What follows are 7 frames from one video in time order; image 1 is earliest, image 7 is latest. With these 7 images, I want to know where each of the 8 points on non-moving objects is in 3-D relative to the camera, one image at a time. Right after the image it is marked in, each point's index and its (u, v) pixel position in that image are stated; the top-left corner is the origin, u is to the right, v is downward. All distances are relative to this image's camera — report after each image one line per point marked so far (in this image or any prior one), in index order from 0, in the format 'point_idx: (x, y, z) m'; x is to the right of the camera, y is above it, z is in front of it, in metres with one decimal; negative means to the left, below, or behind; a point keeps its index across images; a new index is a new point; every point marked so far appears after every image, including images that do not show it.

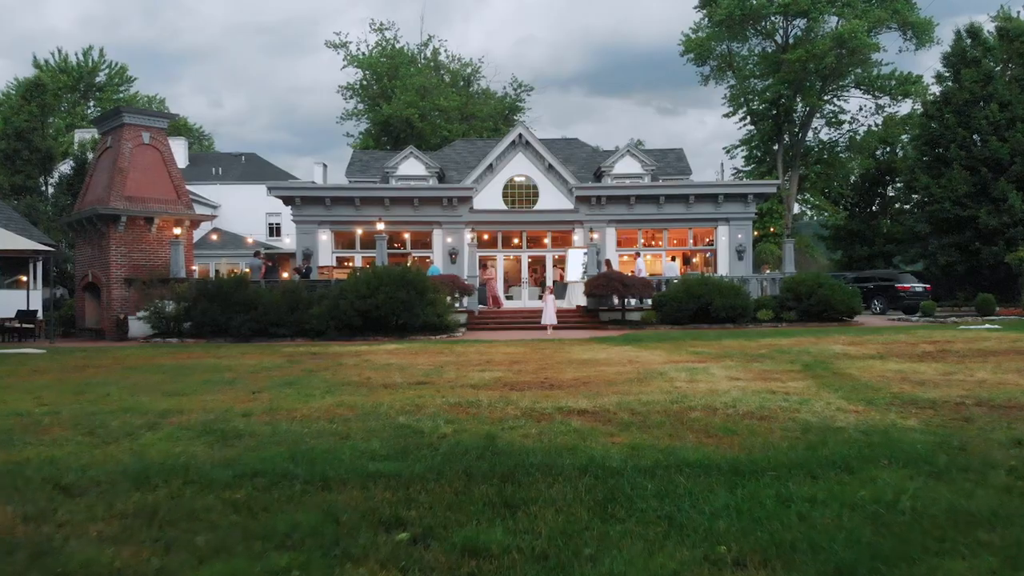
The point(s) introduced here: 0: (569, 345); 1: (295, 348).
0: (+1.0, -1.0, +14.1) m
1: (-4.0, -1.1, +14.4) m
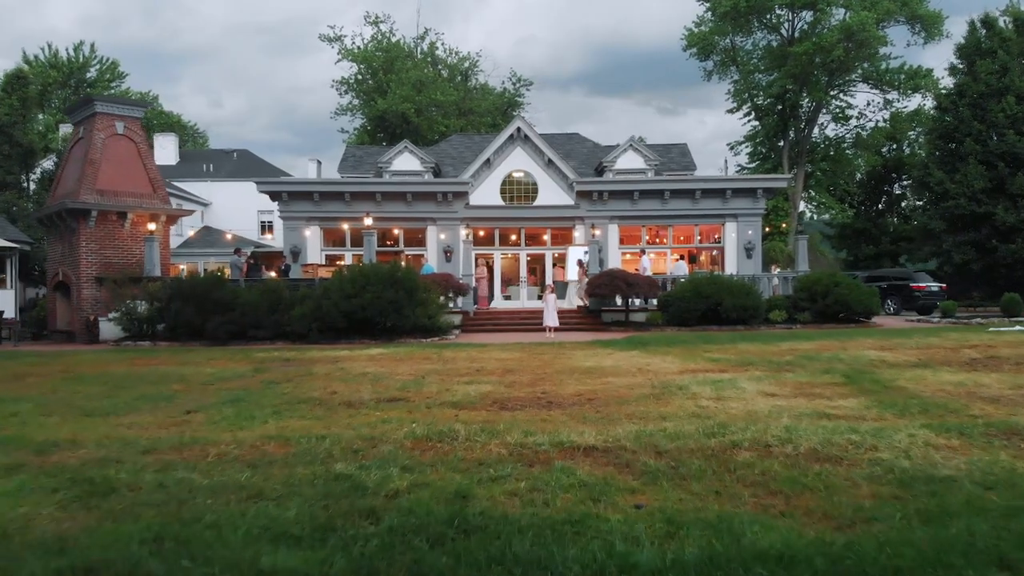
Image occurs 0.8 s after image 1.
0: (+1.0, -1.0, +12.8) m
1: (-4.1, -1.1, +13.1) m
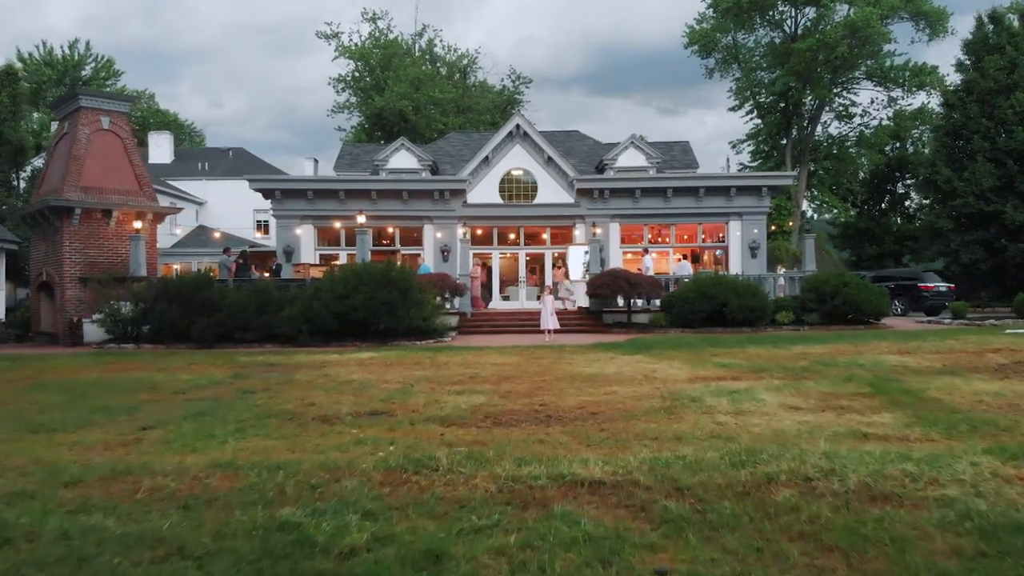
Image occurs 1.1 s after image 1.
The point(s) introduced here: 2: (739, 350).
0: (+0.9, -1.0, +12.2) m
1: (-4.1, -1.1, +12.5) m
2: (+3.7, -1.0, +12.8) m
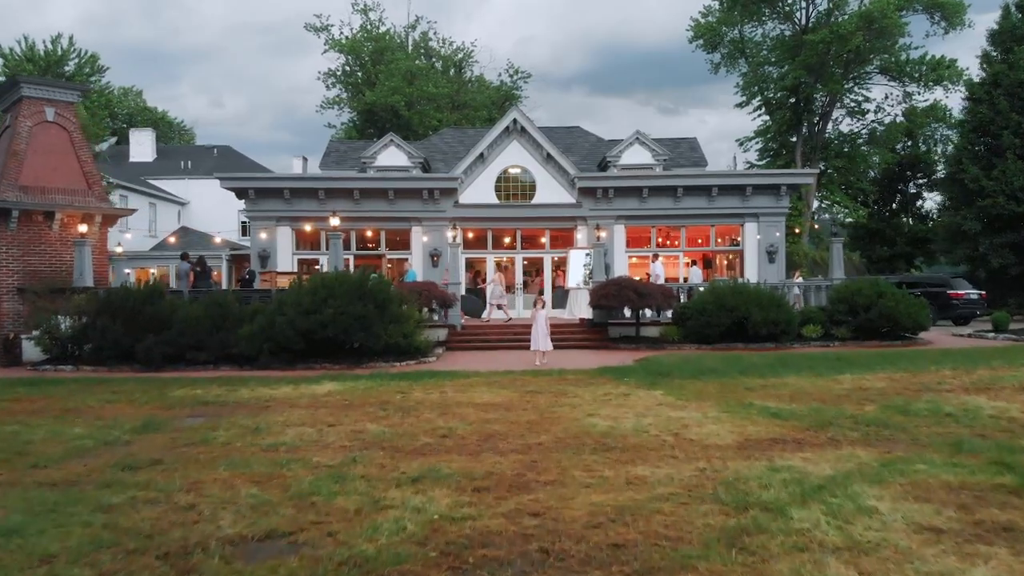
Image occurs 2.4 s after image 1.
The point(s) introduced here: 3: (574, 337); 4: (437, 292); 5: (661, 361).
0: (+0.8, -1.3, +10.0) m
1: (-4.2, -1.4, +10.3) m
2: (+3.6, -1.3, +10.6) m
3: (+1.5, -1.2, +18.6) m
4: (-1.7, -0.1, +17.9) m
5: (+2.6, -1.3, +13.6) m
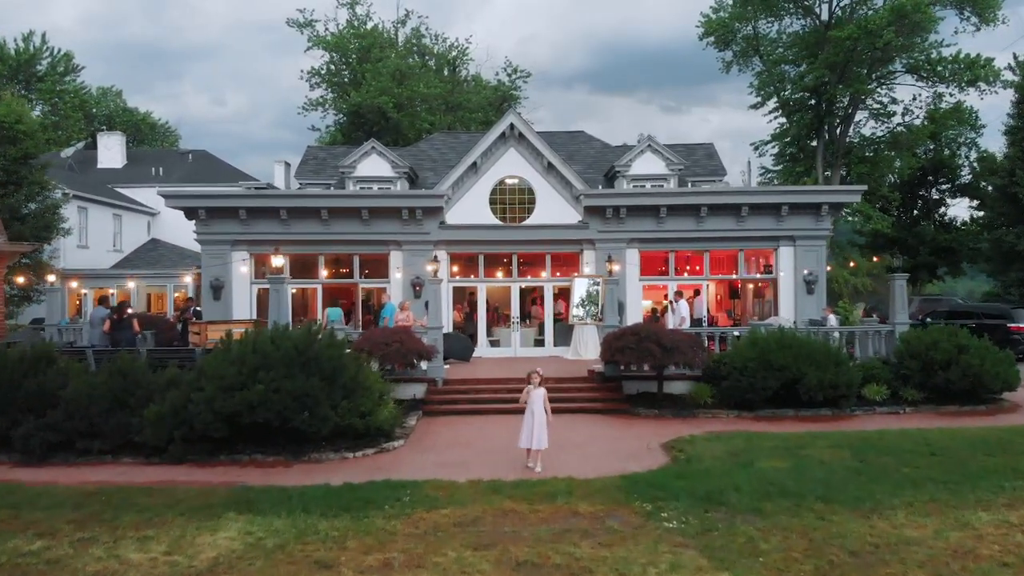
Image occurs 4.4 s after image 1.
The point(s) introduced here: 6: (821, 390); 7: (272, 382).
0: (+0.7, -2.2, +6.6) m
1: (-4.4, -2.3, +6.9) m
2: (+3.4, -2.2, +7.2) m
3: (+1.3, -2.1, +15.2) m
4: (-1.9, -1.0, +14.5) m
5: (+2.5, -2.2, +10.2) m
6: (+5.4, -1.8, +13.7) m
7: (-3.3, -1.3, +10.9) m
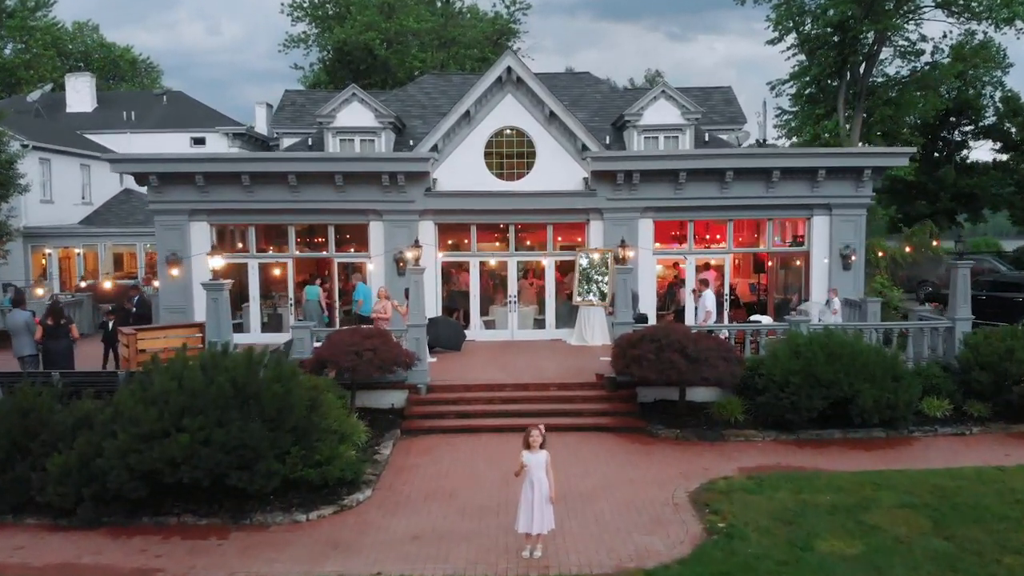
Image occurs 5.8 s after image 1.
0: (+0.6, -2.8, +4.4) m
1: (-4.5, -2.9, +4.7) m
2: (+3.4, -2.8, +5.0) m
3: (+1.3, -2.0, +13.0) m
4: (-1.9, -1.0, +12.2) m
5: (+2.4, -2.5, +8.0) m
6: (+5.3, -1.8, +11.5) m
7: (-3.4, -1.6, +8.6) m
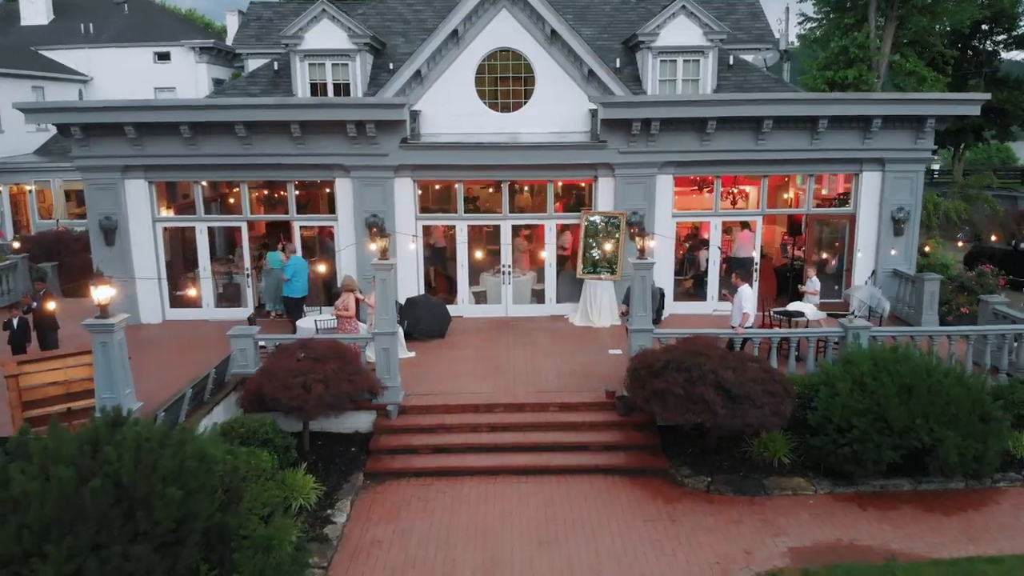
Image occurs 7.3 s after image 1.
0: (+0.4, -3.9, +2.3) m
1: (-4.6, -4.0, +2.6) m
2: (+3.2, -3.8, +2.9) m
3: (+1.1, -2.0, +10.7) m
4: (-2.1, -1.1, +9.8) m
5: (+2.2, -3.2, +5.8) m
6: (+5.2, -2.0, +9.1) m
7: (-3.5, -2.1, +6.3) m
